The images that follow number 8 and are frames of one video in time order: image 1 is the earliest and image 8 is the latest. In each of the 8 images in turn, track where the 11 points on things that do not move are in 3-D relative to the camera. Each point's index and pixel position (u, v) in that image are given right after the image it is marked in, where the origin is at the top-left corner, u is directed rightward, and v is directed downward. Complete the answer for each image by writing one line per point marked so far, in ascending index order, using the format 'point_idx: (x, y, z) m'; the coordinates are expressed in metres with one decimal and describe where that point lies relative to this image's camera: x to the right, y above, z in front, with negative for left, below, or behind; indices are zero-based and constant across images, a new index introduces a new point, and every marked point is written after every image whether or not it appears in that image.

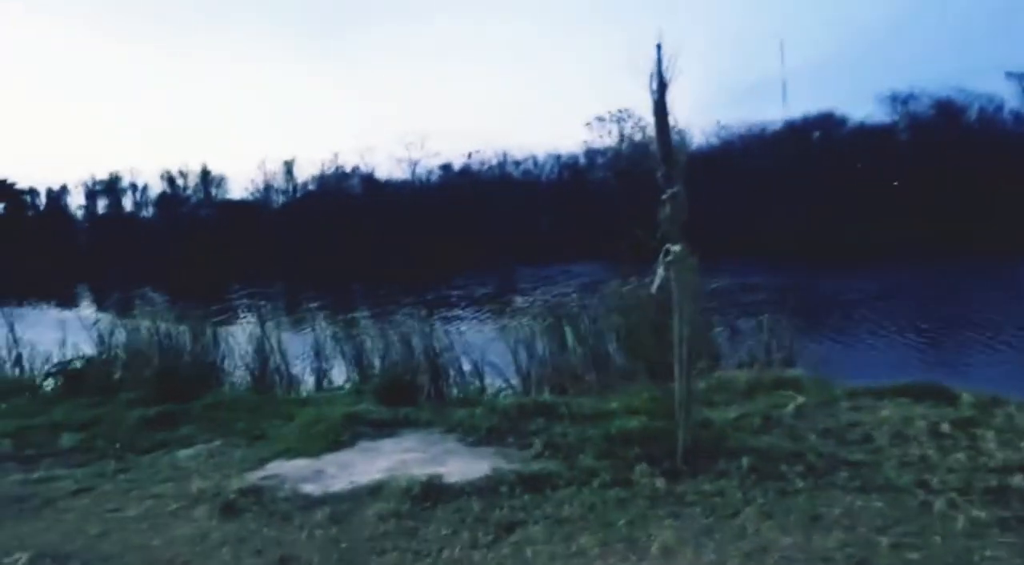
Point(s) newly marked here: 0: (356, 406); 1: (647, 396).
0: (-1.5, -1.2, +8.3) m
1: (+1.2, -1.0, +7.9) m
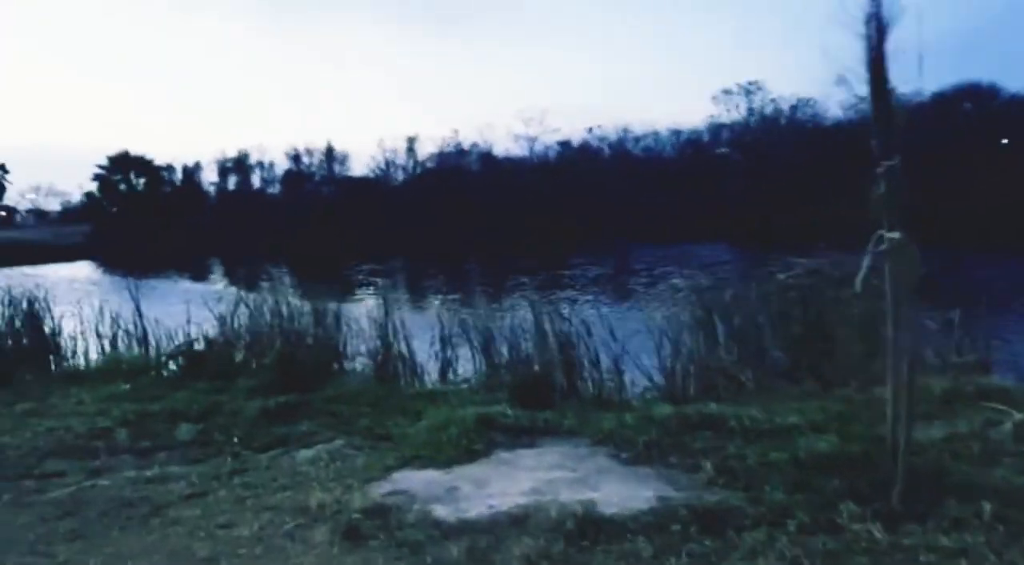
0: (-0.2, -1.0, +7.4) m
1: (+2.4, -1.0, +6.7) m
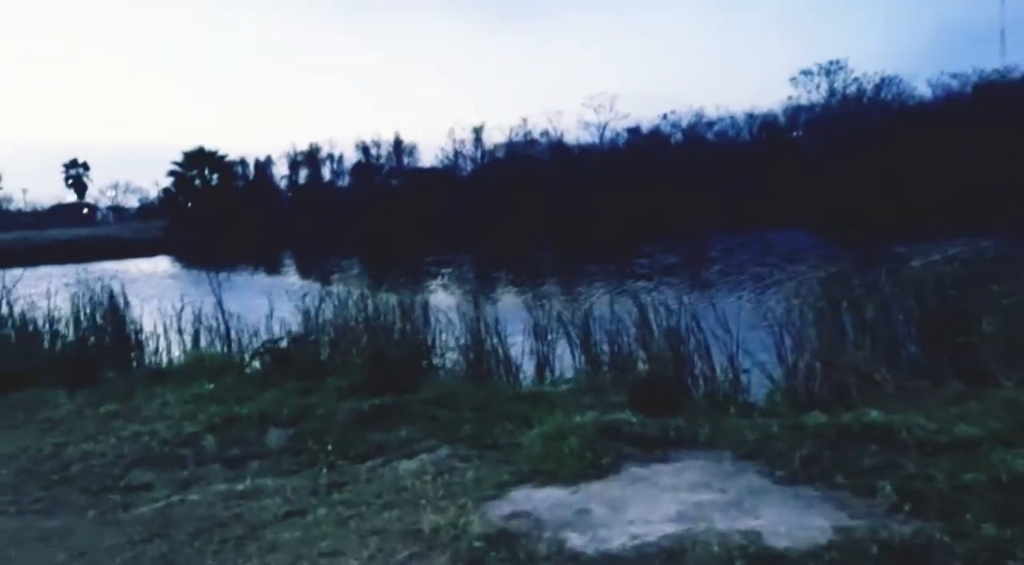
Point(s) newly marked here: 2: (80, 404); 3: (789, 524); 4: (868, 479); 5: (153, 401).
0: (+0.7, -1.0, +6.7) m
1: (+3.3, -0.9, +5.8) m
2: (-4.3, -1.2, +8.9) m
3: (+1.4, -1.2, +4.4) m
4: (+2.0, -1.1, +4.8) m
5: (-3.6, -1.2, +8.8) m
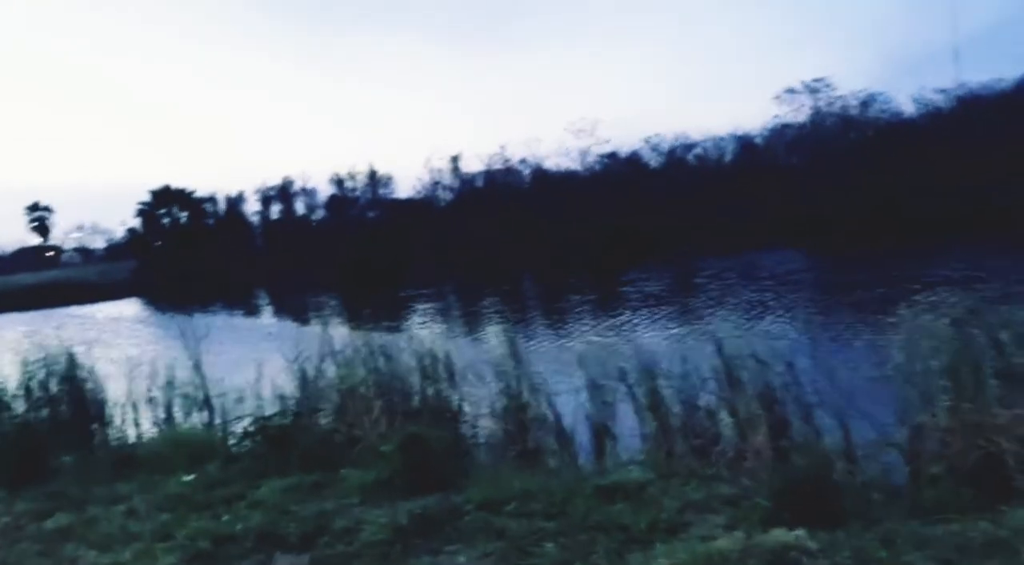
0: (+1.3, -1.3, +4.8) m
1: (+3.8, -1.1, +4.0) m
2: (-3.8, -1.8, +6.9) m
3: (+2.0, -1.4, +2.6) m
4: (+2.6, -1.3, +3.0) m
5: (-3.1, -1.8, +6.9) m
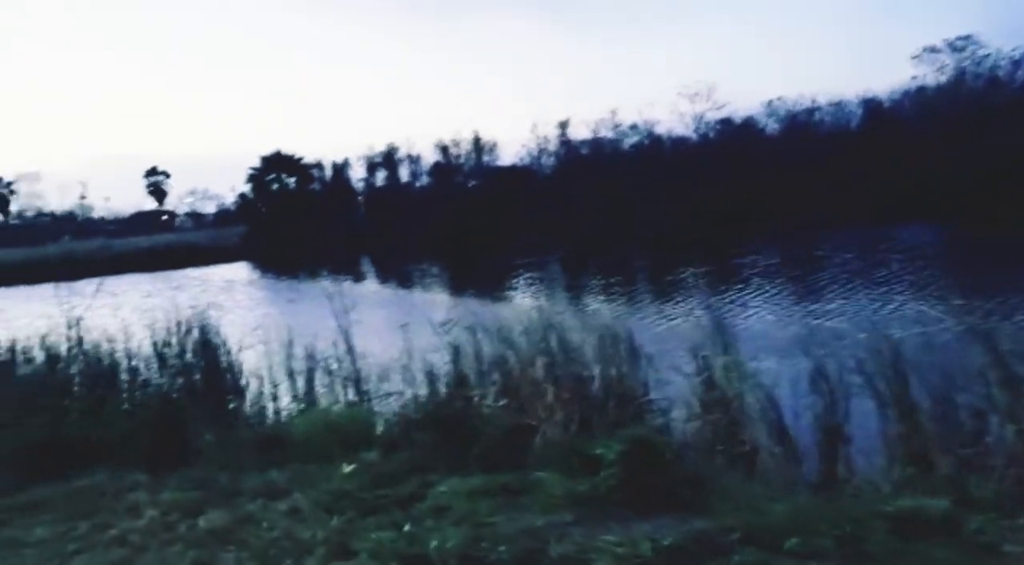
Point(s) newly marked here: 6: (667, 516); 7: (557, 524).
0: (+2.5, -1.2, +3.4) m
1: (+5.0, -1.1, +2.3) m
2: (-2.3, -1.5, +6.0) m
3: (+3.0, -1.4, +1.1) m
4: (+3.6, -1.3, +1.5) m
5: (-1.6, -1.5, +5.9) m
6: (+0.8, -1.3, +4.9) m
7: (+0.2, -1.3, +4.8) m
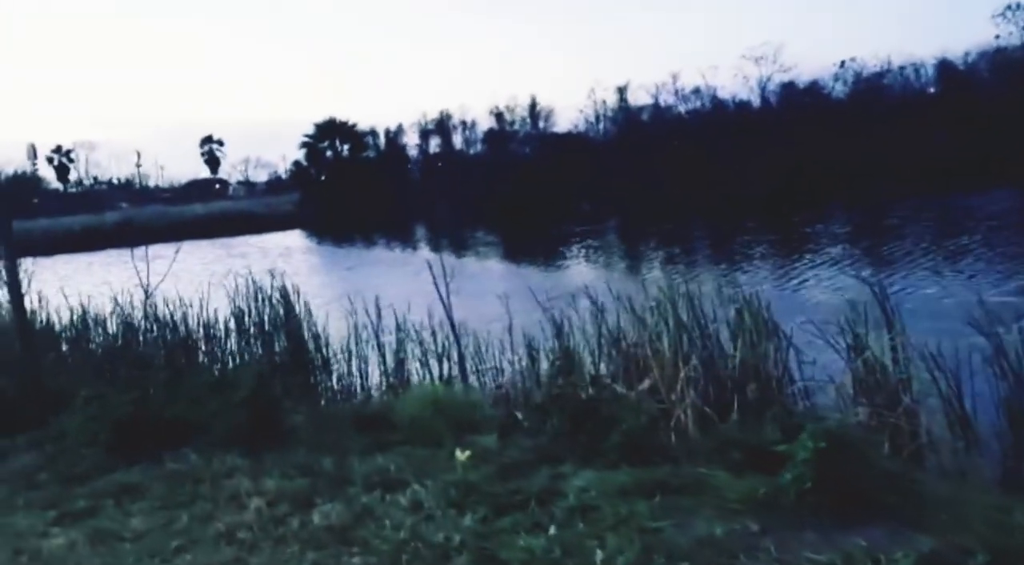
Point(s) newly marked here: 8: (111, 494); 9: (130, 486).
0: (+3.3, -1.1, +2.5) m
1: (+5.7, -1.0, +1.3) m
2: (-1.4, -1.3, +5.4) m
3: (+3.7, -1.4, +0.2) m
4: (+4.3, -1.3, +0.6) m
5: (-0.7, -1.3, +5.2) m
6: (+1.7, -1.1, +4.1) m
7: (+1.1, -1.2, +4.1) m
8: (-2.7, -1.4, +5.9) m
9: (-2.6, -1.4, +6.1) m
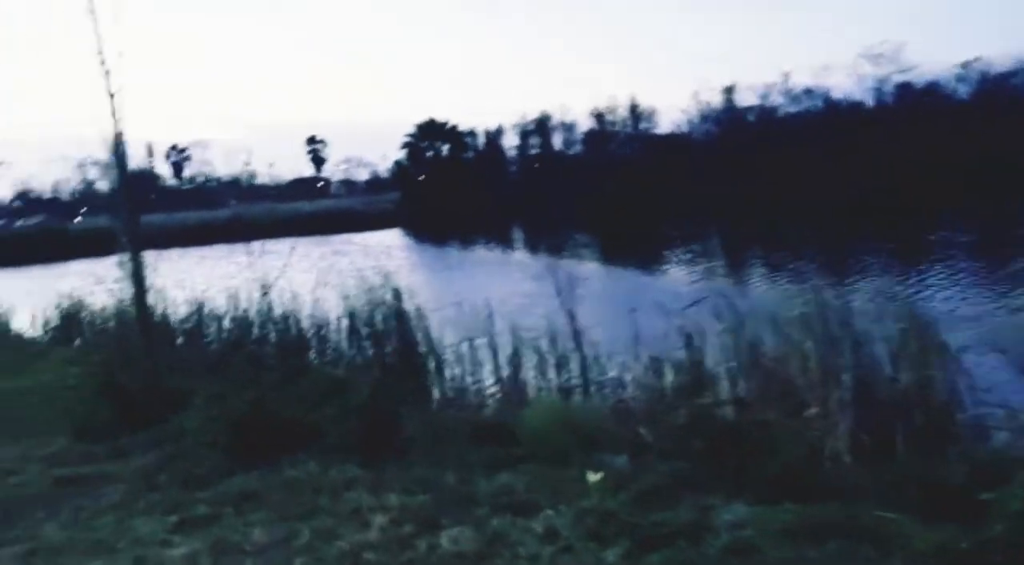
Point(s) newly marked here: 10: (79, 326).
0: (+3.8, -1.2, +1.7) m
1: (+6.0, -1.2, +0.3) m
2: (-0.6, -1.4, +5.1) m
3: (+3.9, -1.6, -0.6) m
4: (+4.5, -1.4, -0.3) m
5: (+0.1, -1.3, +4.9) m
6: (+2.3, -1.2, +3.5) m
7: (+1.7, -1.2, +3.5) m
8: (-1.8, -1.4, +5.8) m
9: (-1.7, -1.4, +5.9) m
10: (-7.1, -0.7, +14.4) m
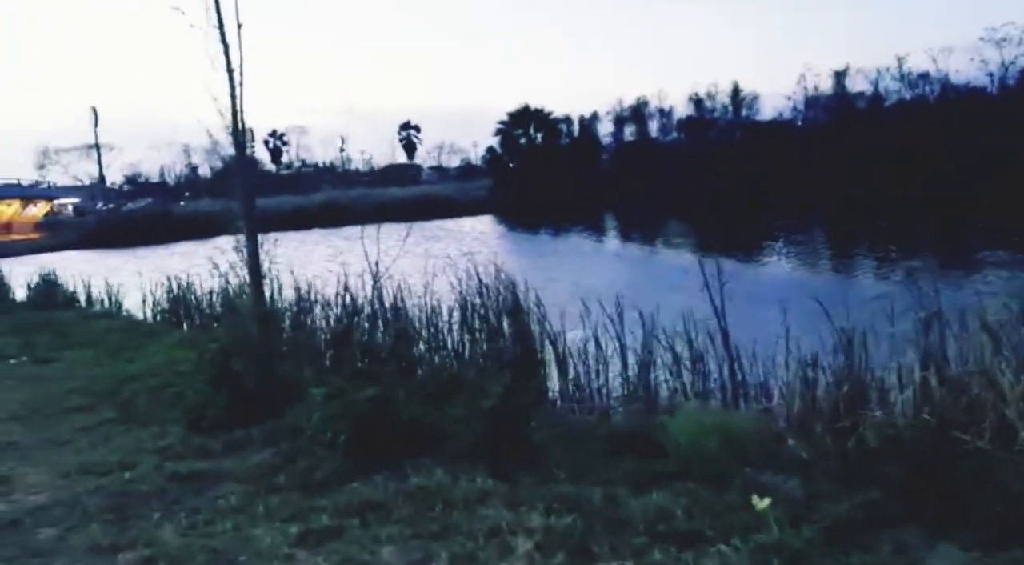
0: (+4.2, -1.3, +0.7) m
1: (+6.4, -1.4, -0.9) m
2: (+0.2, -1.3, +4.5) m
3: (+4.1, -1.7, -1.6) m
4: (+4.8, -1.6, -1.4) m
5: (+0.9, -1.3, +4.2) m
6: (+3.0, -1.3, +2.6) m
7: (+2.4, -1.3, +2.7) m
8: (-0.9, -1.4, +5.3) m
9: (-0.8, -1.3, +5.4) m
10: (-5.3, -0.4, +14.4) m
